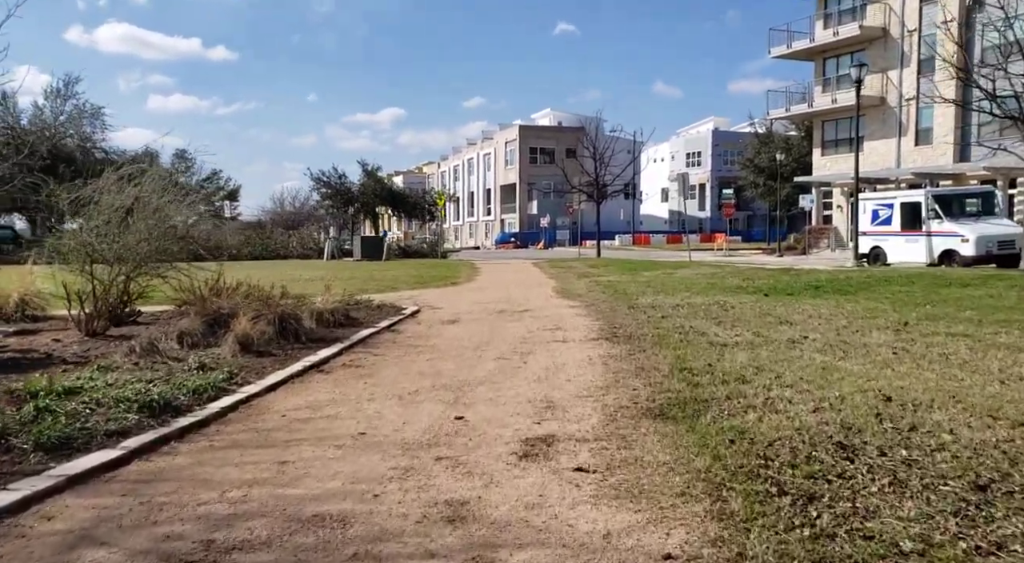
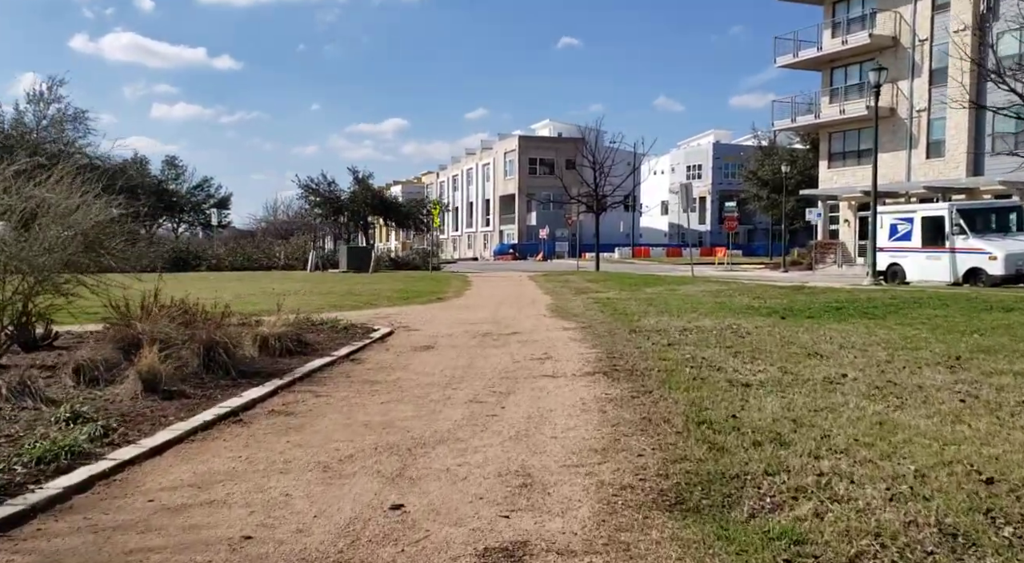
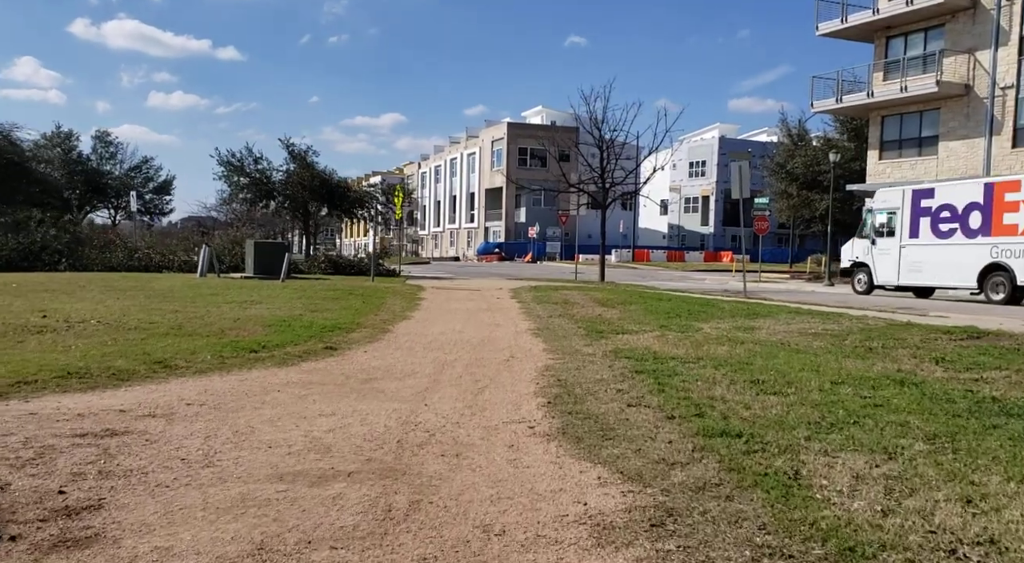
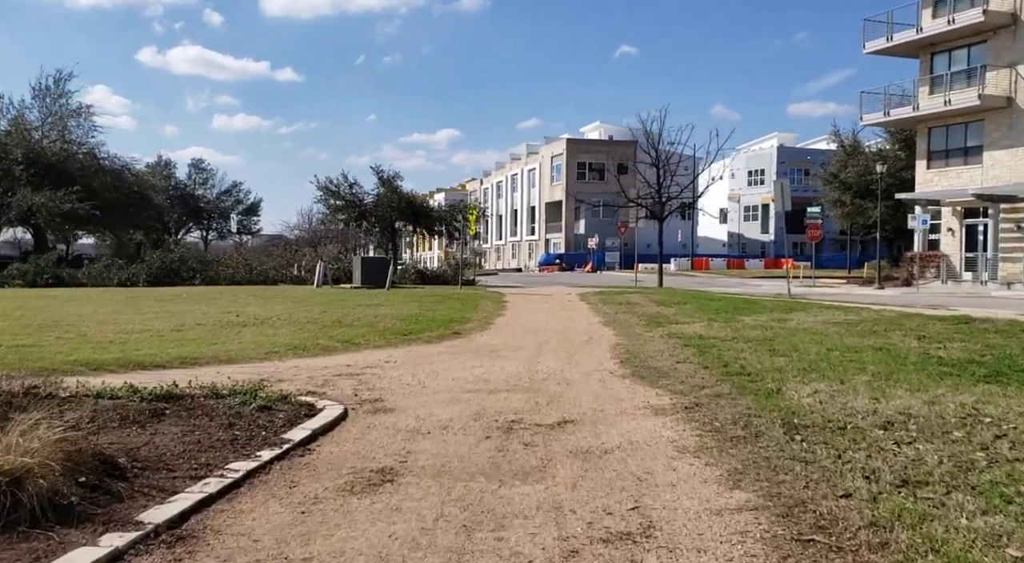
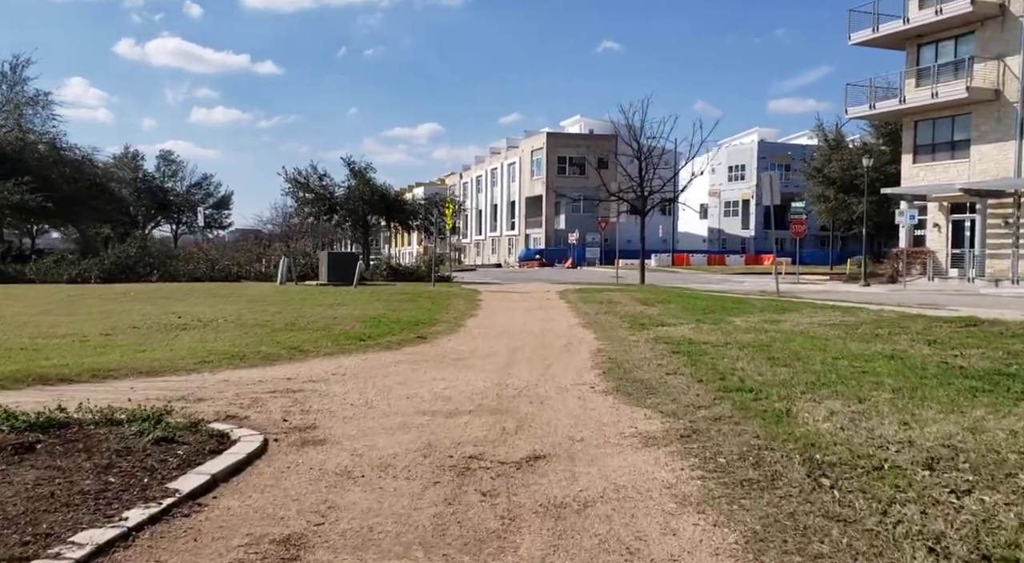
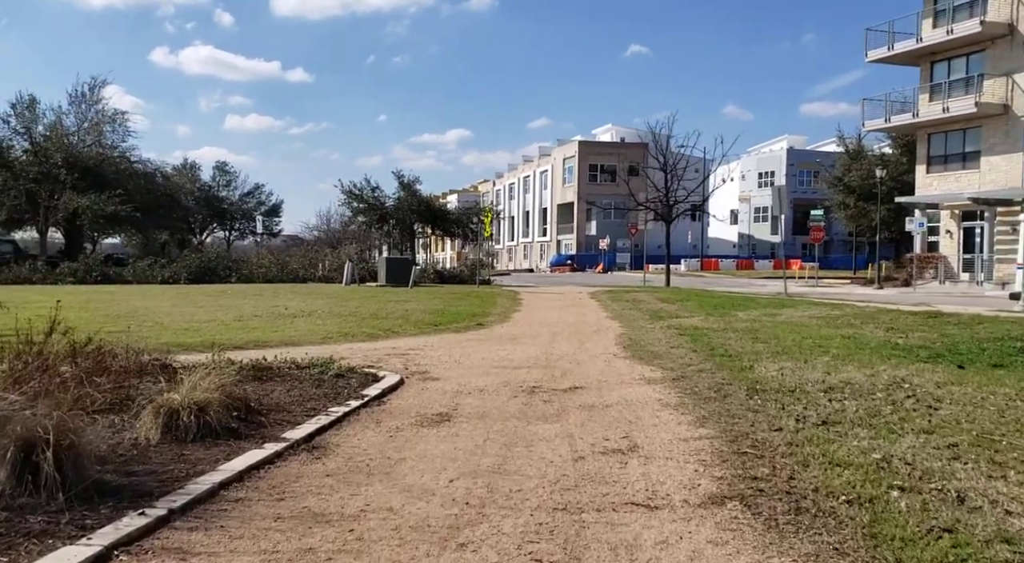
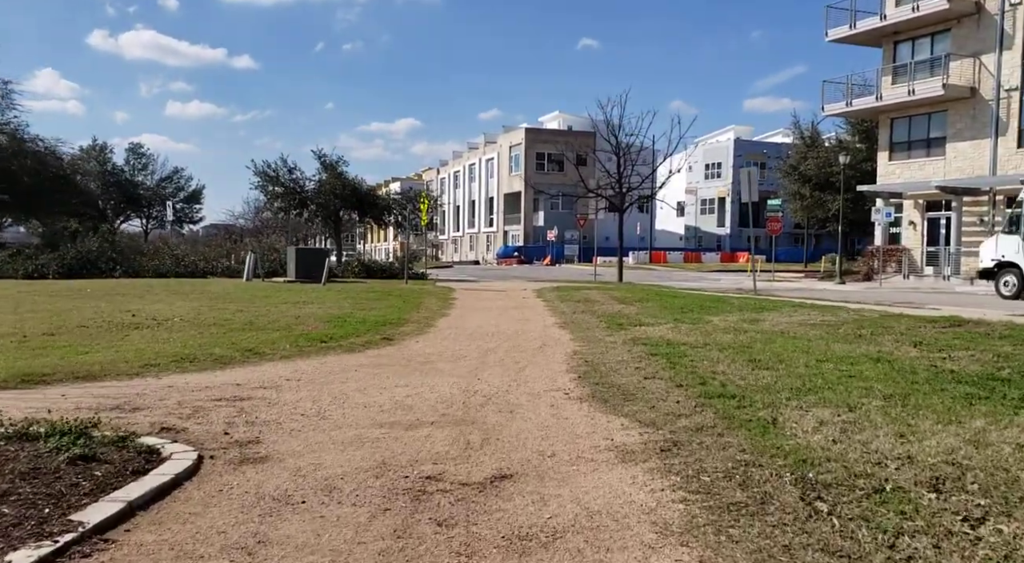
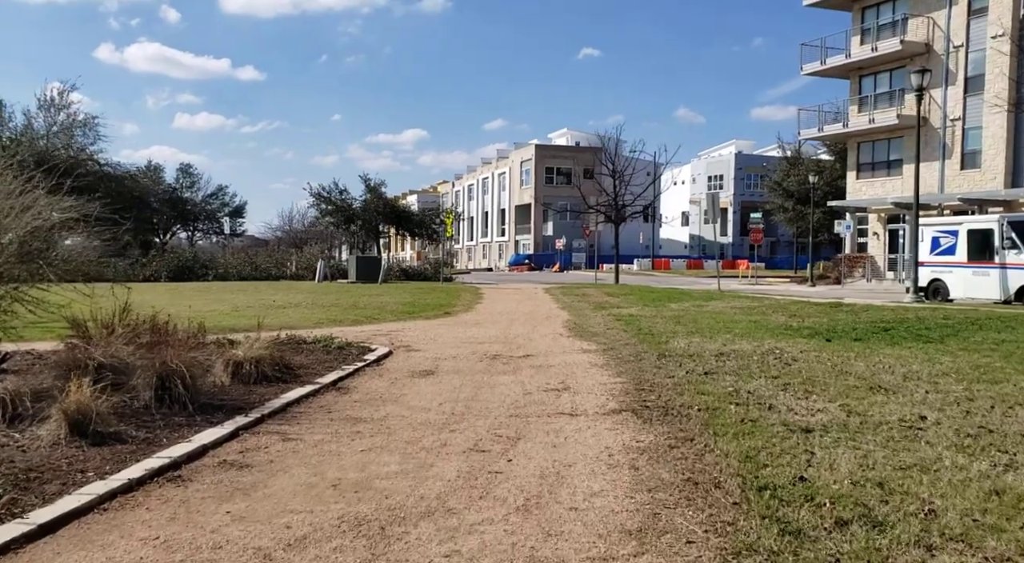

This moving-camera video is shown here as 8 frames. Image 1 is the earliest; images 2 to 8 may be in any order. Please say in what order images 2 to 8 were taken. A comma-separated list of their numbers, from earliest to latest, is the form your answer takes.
2, 8, 6, 4, 5, 7, 3
